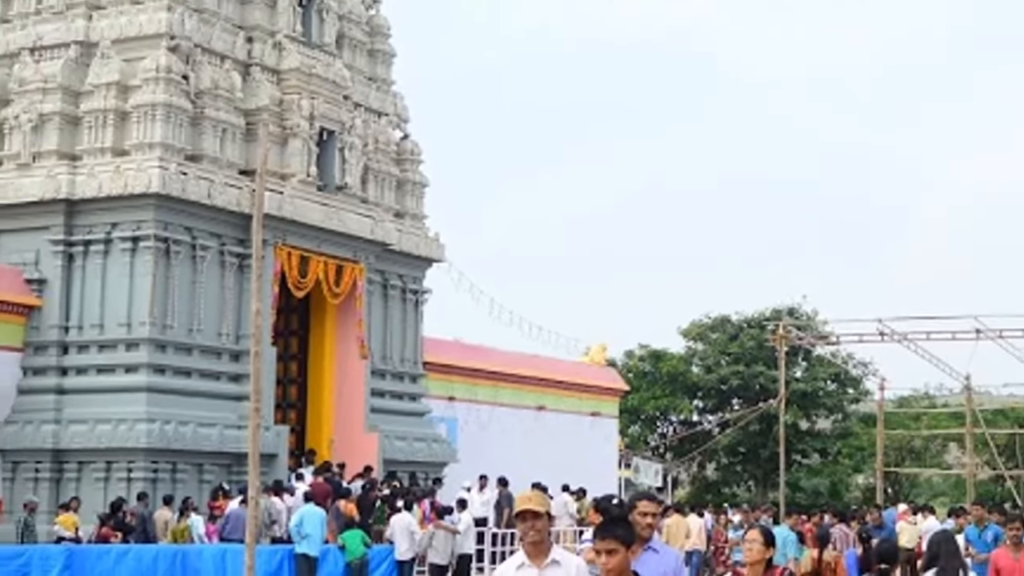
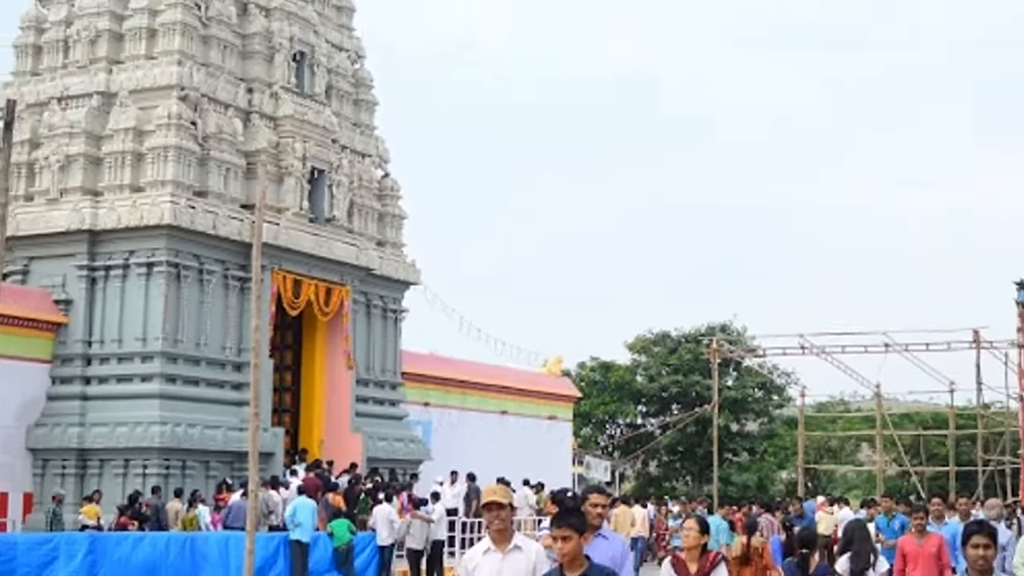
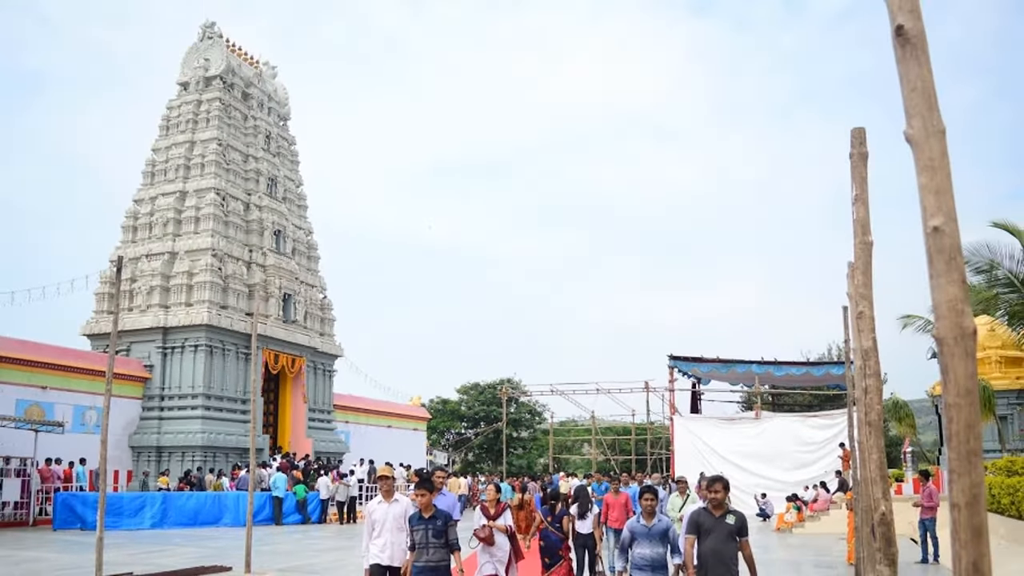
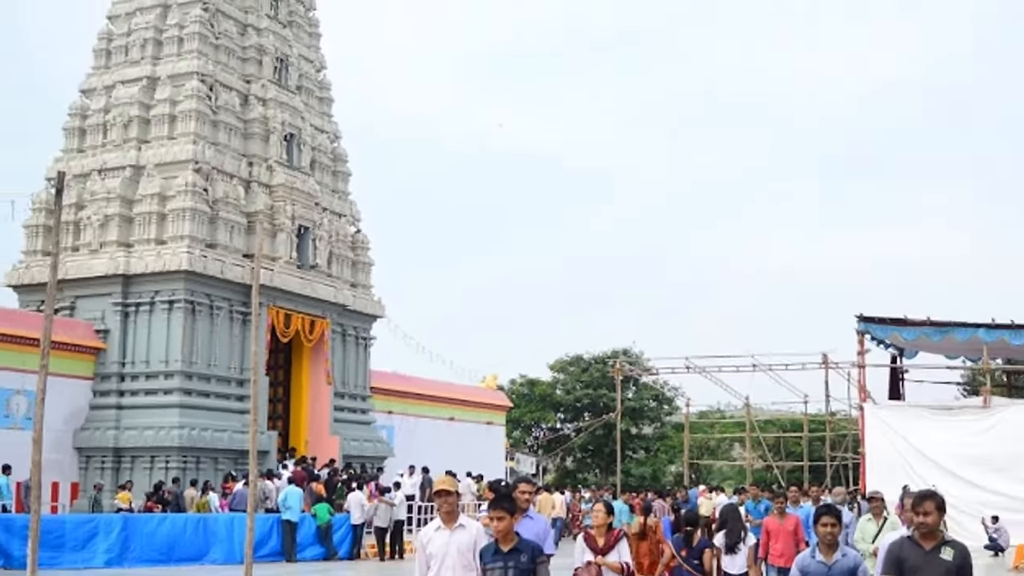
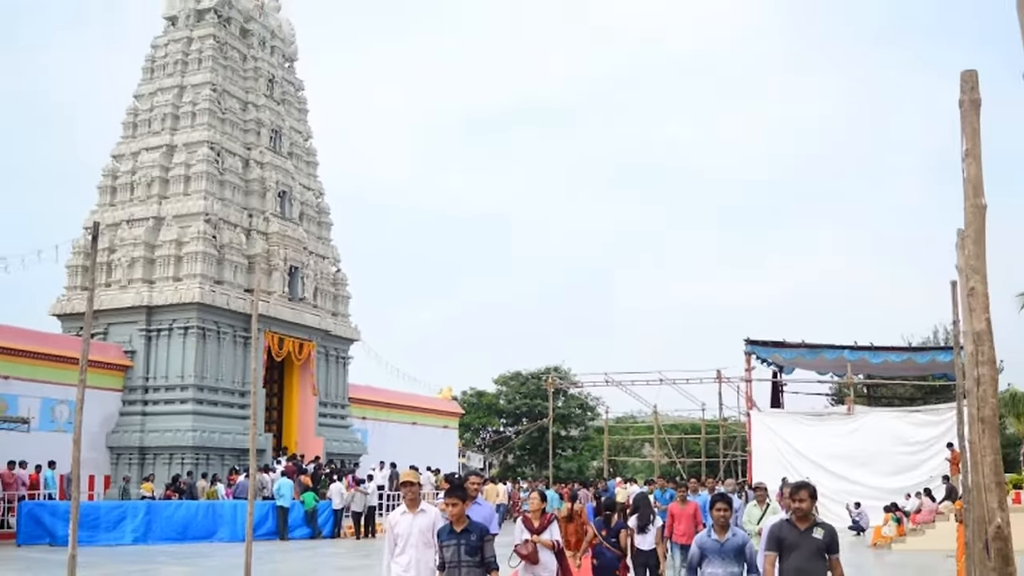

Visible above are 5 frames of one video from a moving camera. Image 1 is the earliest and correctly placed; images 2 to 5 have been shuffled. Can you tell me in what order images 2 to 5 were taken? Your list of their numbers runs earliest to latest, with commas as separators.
2, 4, 5, 3
